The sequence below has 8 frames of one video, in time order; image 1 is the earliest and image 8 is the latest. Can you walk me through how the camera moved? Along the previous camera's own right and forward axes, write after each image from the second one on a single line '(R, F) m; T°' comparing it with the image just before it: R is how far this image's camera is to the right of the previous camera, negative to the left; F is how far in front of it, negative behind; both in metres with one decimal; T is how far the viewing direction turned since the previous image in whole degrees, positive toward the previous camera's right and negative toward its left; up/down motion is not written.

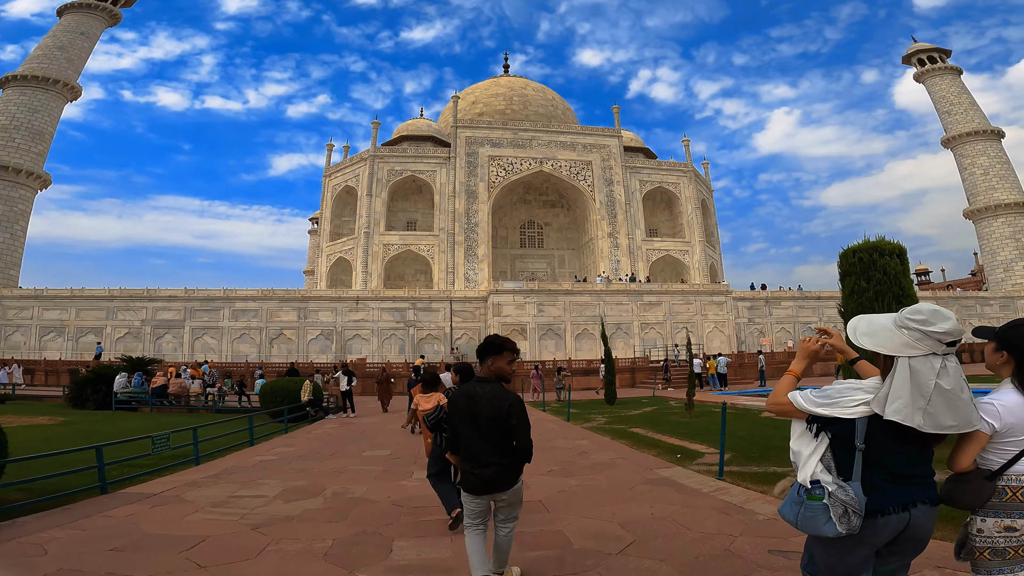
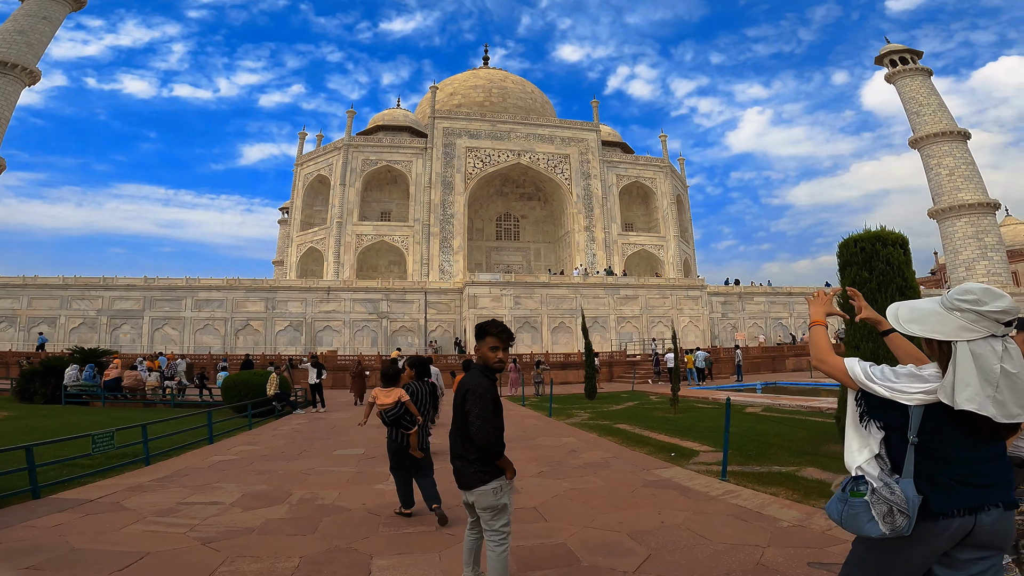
(-0.1, +0.3) m; +3°
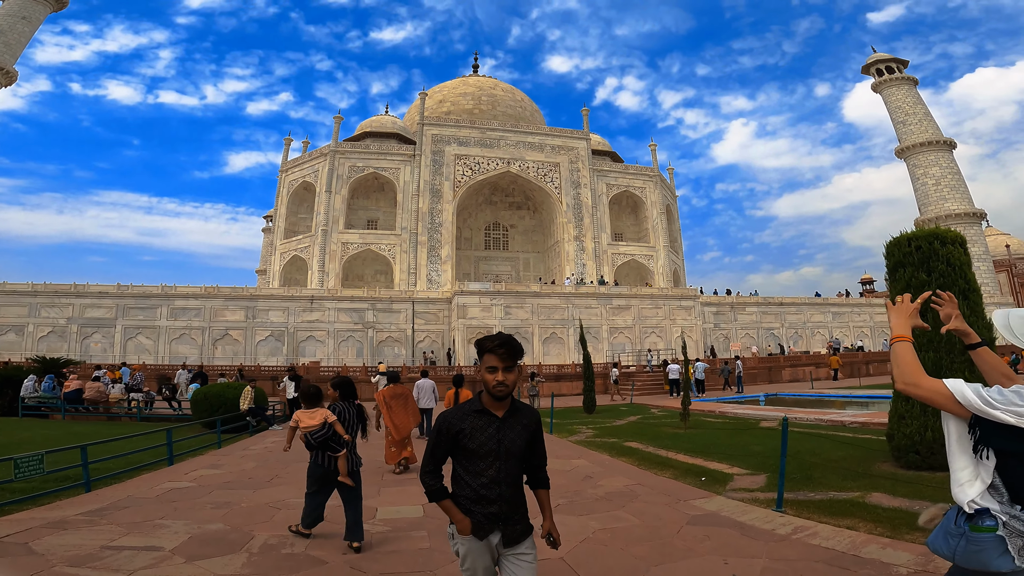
(-0.1, +0.5) m; +1°
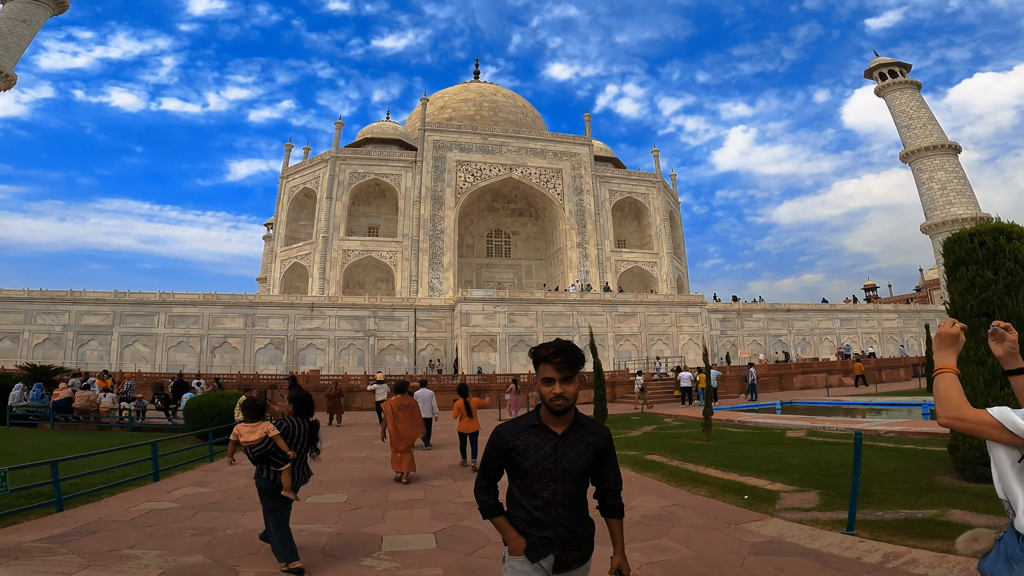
(-0.1, +0.3) m; 0°
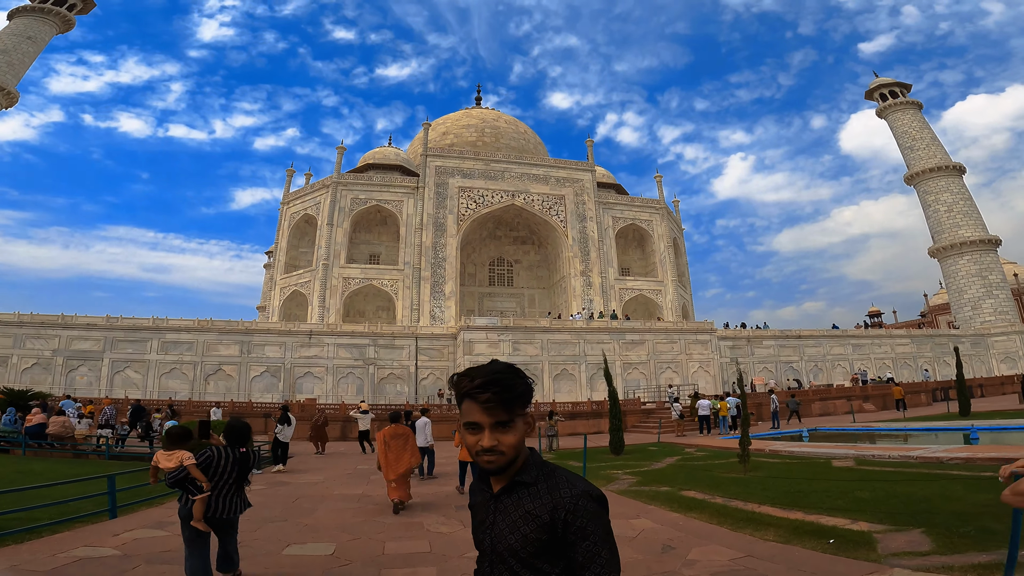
(-0.1, +0.5) m; 0°
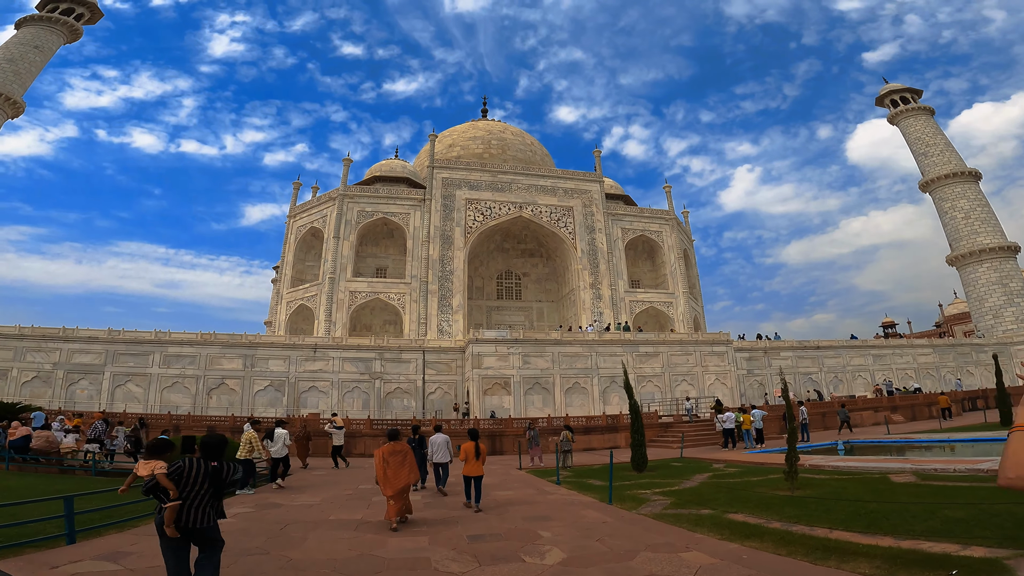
(-0.1, +0.5) m; -1°
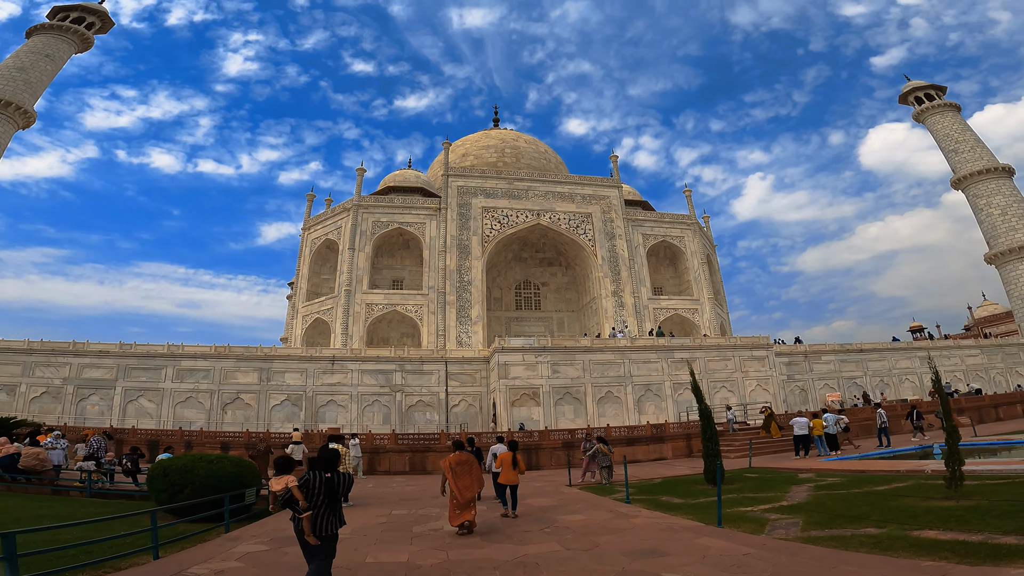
(-0.4, +1.0) m; -1°
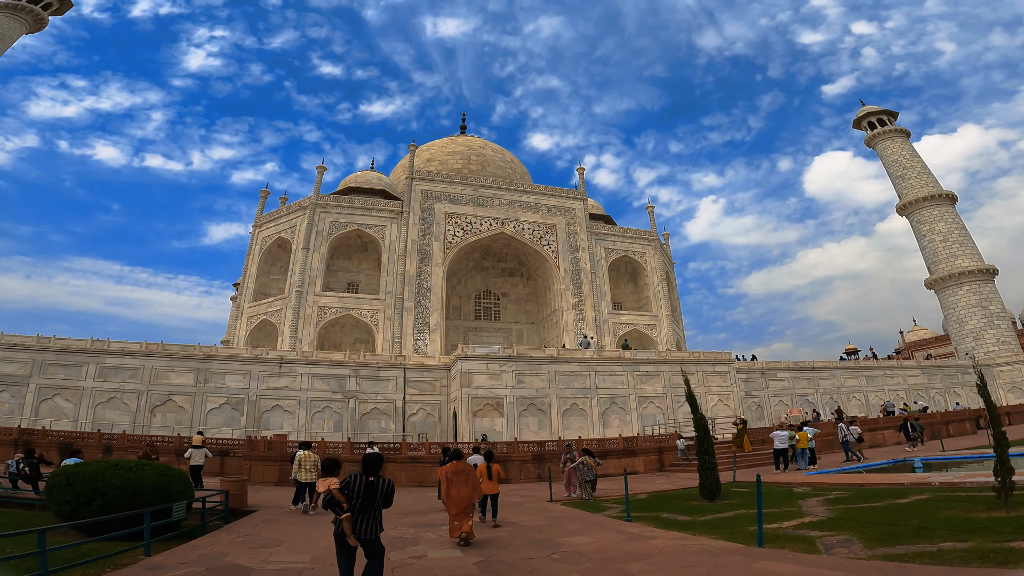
(-0.4, +0.6) m; +5°
